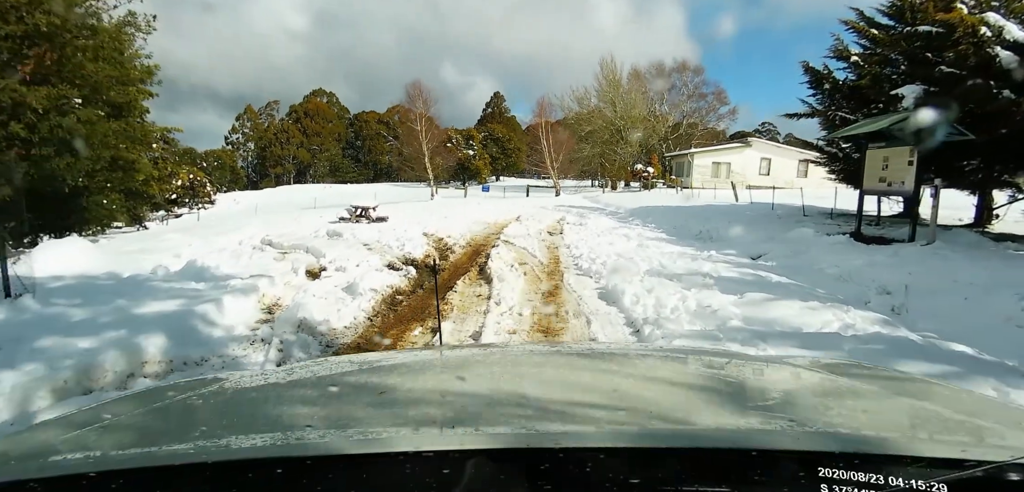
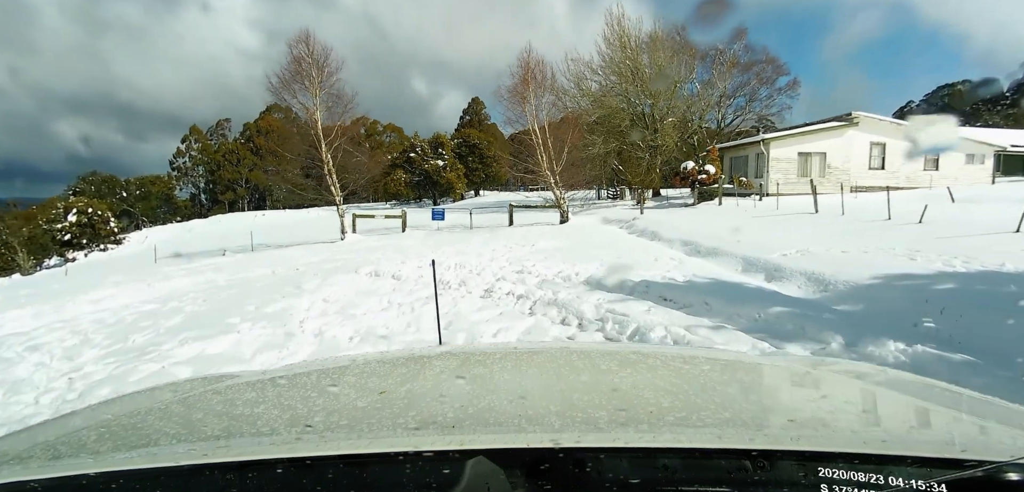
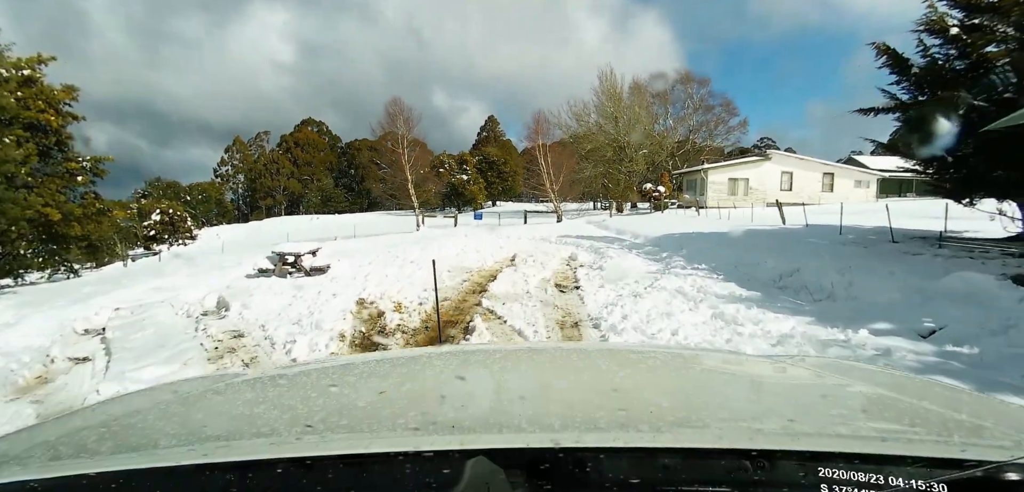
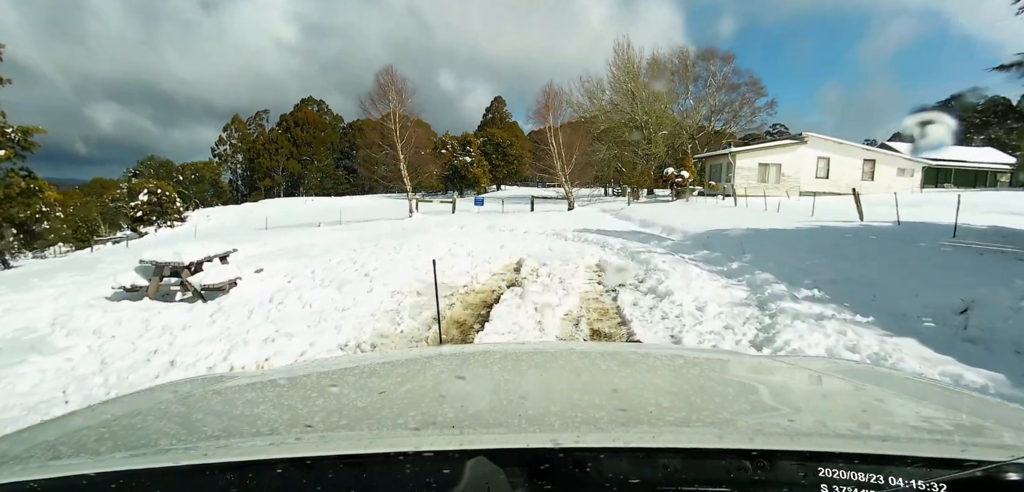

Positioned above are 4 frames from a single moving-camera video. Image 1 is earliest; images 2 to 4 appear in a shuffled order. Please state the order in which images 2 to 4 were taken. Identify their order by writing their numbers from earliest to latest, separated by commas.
3, 4, 2
